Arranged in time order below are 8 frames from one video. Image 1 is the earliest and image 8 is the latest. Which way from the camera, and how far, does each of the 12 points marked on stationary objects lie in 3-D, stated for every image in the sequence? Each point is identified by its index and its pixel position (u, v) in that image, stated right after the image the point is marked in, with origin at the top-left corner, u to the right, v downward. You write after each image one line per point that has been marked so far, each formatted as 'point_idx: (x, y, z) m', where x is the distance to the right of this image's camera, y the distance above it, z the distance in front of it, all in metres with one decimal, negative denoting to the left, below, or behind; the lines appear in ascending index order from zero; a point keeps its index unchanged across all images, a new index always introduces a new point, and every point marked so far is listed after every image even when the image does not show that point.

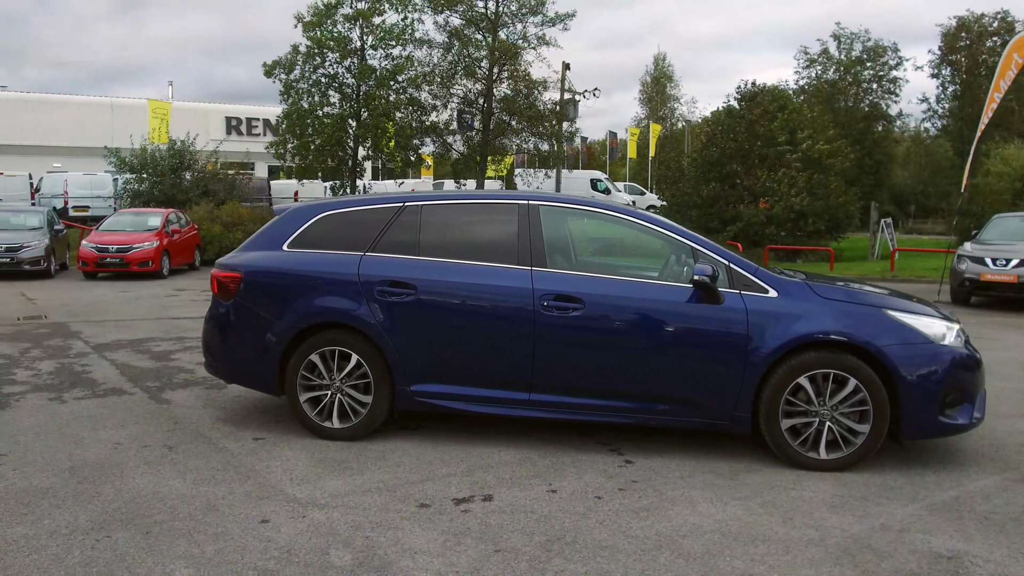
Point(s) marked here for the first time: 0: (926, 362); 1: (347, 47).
0: (+2.4, -0.4, +4.8) m
1: (-3.9, +5.7, +19.4) m
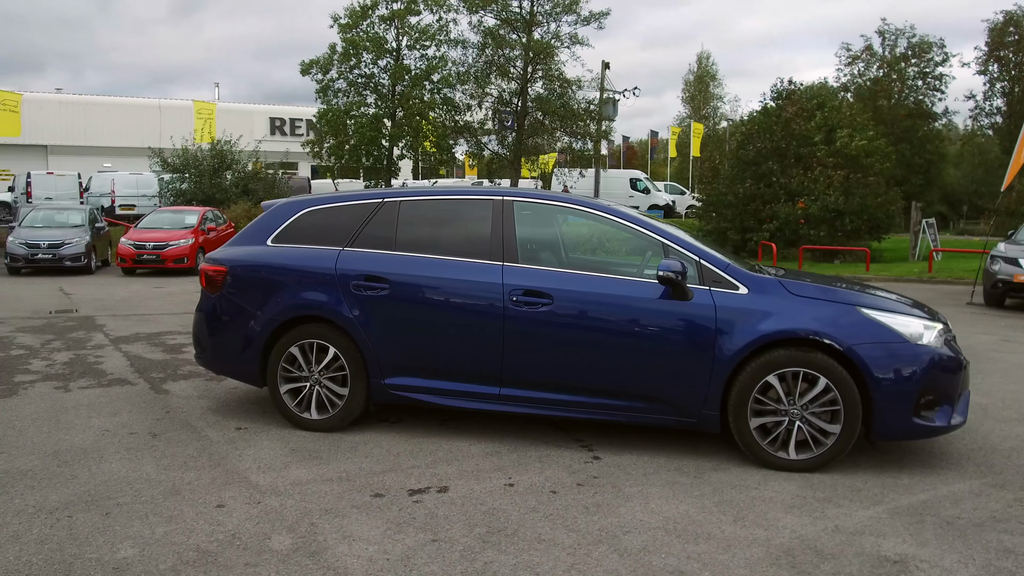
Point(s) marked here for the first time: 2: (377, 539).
0: (+2.2, -0.4, +4.7) m
1: (-3.1, +5.7, +19.7) m
2: (-0.6, -1.1, +3.7) m
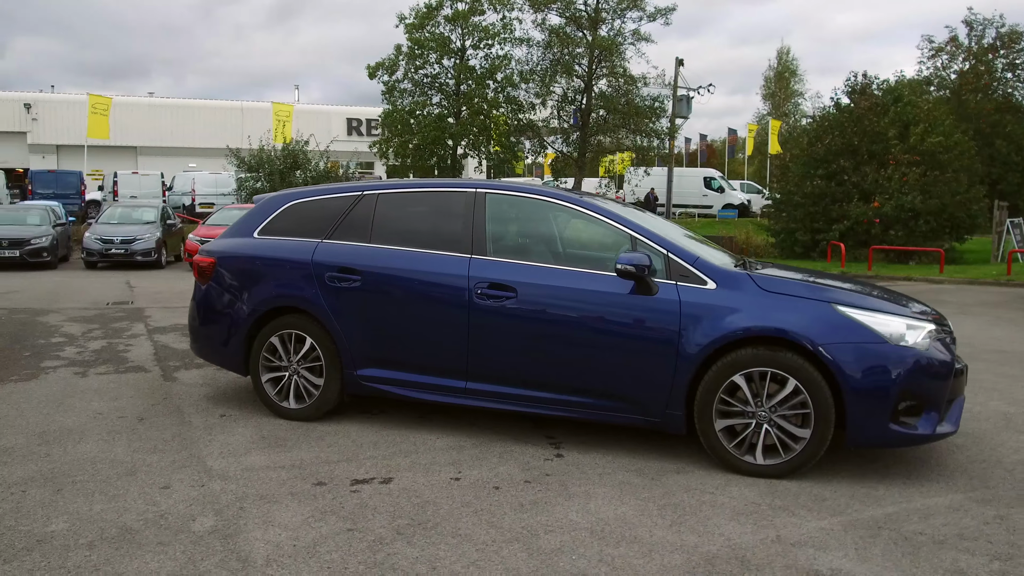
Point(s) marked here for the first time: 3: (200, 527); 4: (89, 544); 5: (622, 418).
0: (+1.9, -0.4, +4.4) m
1: (-1.5, +5.8, +19.9) m
2: (-1.0, -1.1, +3.7) m
3: (-1.4, -1.1, +3.7) m
4: (-1.8, -1.1, +3.5) m
5: (+0.6, -0.8, +4.9) m
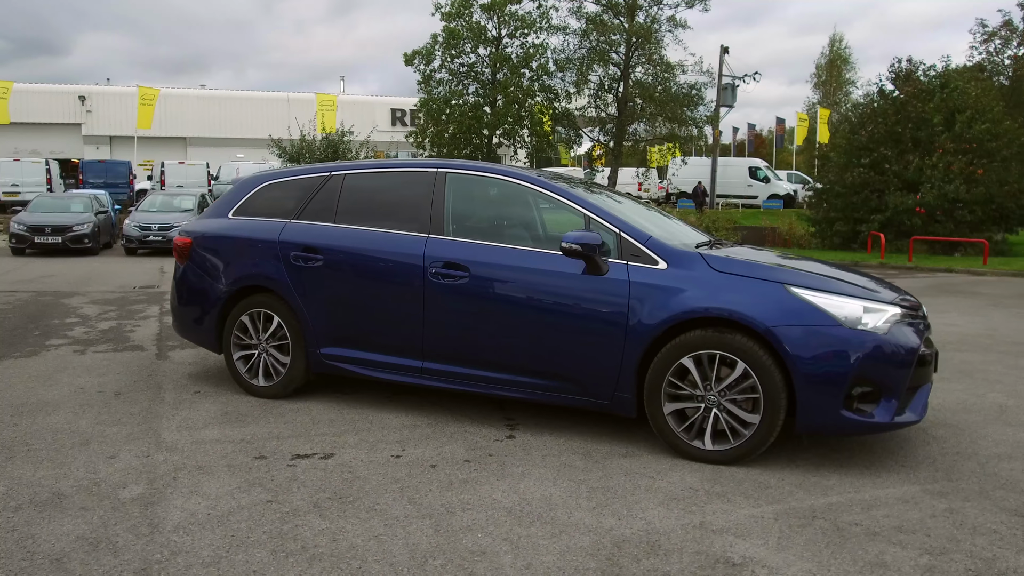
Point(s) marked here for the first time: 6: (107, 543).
0: (+1.6, -0.3, +4.2) m
1: (-0.7, +6.0, +19.9) m
2: (-1.3, -0.9, +3.7) m
3: (-1.8, -0.9, +3.8) m
4: (-2.2, -1.0, +3.6) m
5: (+0.4, -0.6, +4.8) m
6: (-1.6, -1.0, +3.3) m
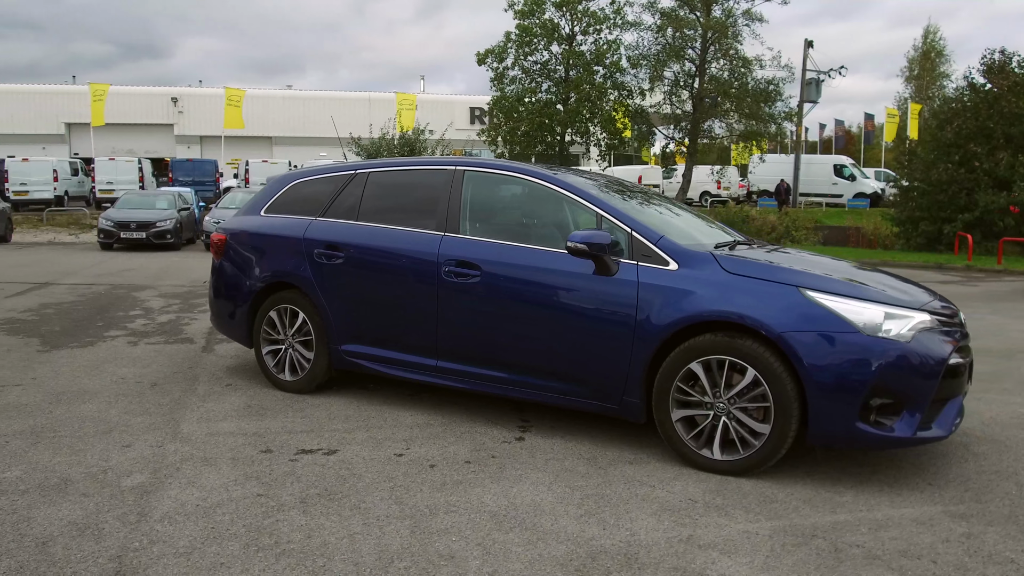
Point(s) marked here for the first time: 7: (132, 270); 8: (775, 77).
0: (+1.6, -0.3, +4.0) m
1: (+1.0, +6.0, +19.8) m
2: (-1.4, -0.9, +3.8) m
3: (-1.8, -0.9, +3.9) m
4: (-2.2, -0.9, +3.8) m
5: (+0.4, -0.7, +4.7) m
6: (-1.7, -1.0, +3.4) m
7: (-6.0, +0.3, +13.1) m
8: (+6.1, +4.8, +19.1) m
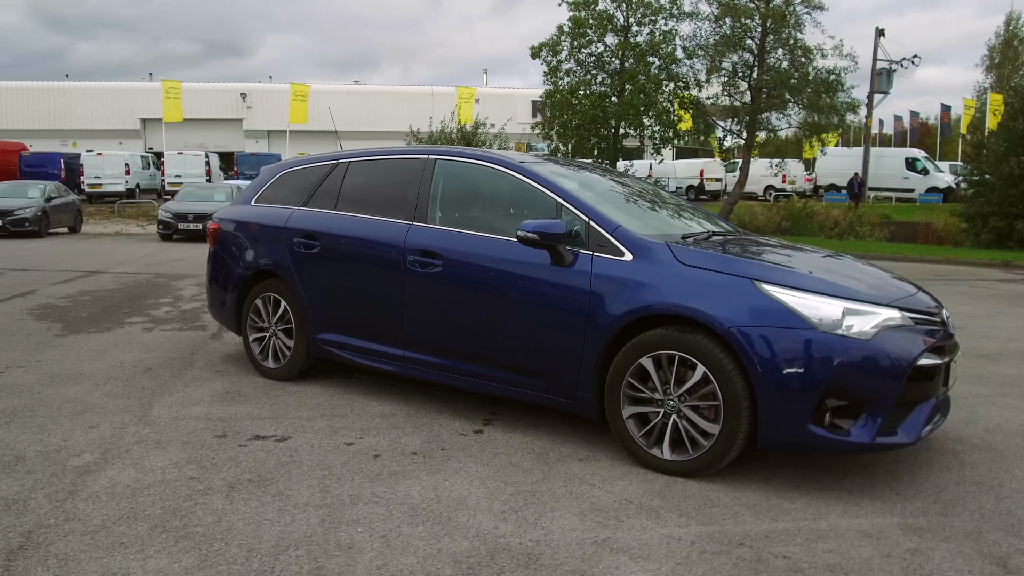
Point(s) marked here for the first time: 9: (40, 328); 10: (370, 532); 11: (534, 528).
0: (+1.3, -0.3, +3.8) m
1: (+2.3, +6.2, +19.5) m
2: (-1.7, -0.9, +3.9) m
3: (-2.1, -0.8, +4.0) m
4: (-2.6, -0.9, +4.0) m
5: (+0.2, -0.6, +4.6) m
6: (-2.1, -0.9, +3.5) m
7: (-5.4, +0.5, +13.6) m
8: (+7.3, +4.9, +18.3) m
9: (-4.2, -0.4, +7.3) m
10: (-0.6, -1.0, +3.3) m
11: (+0.1, -1.0, +3.4) m
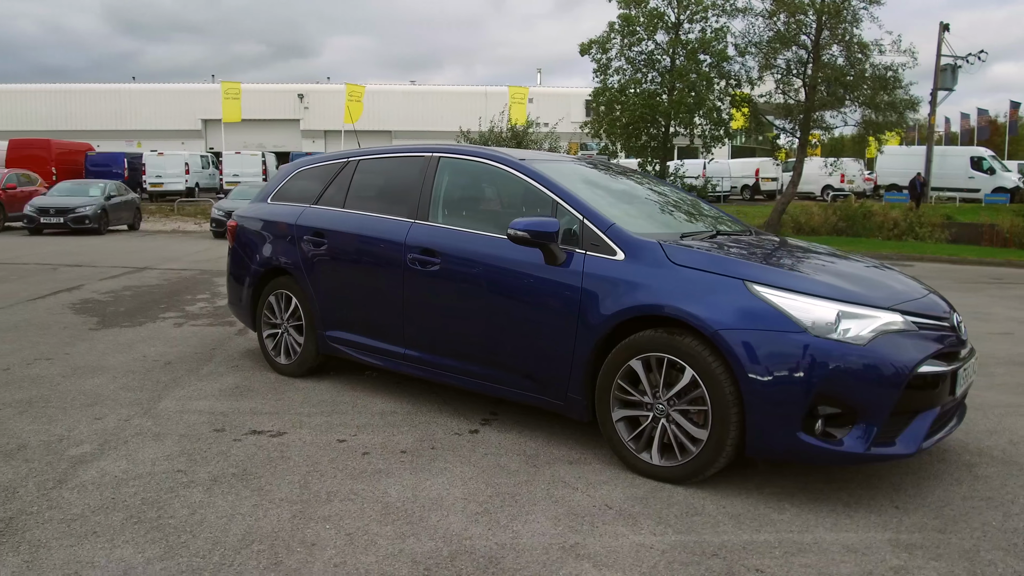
0: (+1.2, -0.3, +3.6) m
1: (+3.5, +6.1, +19.2) m
2: (-1.8, -0.8, +4.0) m
3: (-2.2, -0.8, +4.1) m
4: (-2.6, -0.8, +4.1) m
5: (+0.1, -0.6, +4.5) m
6: (-2.2, -0.9, +3.6) m
7: (-4.7, +0.5, +13.9) m
8: (+8.3, +4.8, +17.7) m
9: (-4.0, -0.3, +7.6) m
10: (-0.7, -1.0, +3.3) m
11: (0.0, -1.0, +3.3) m
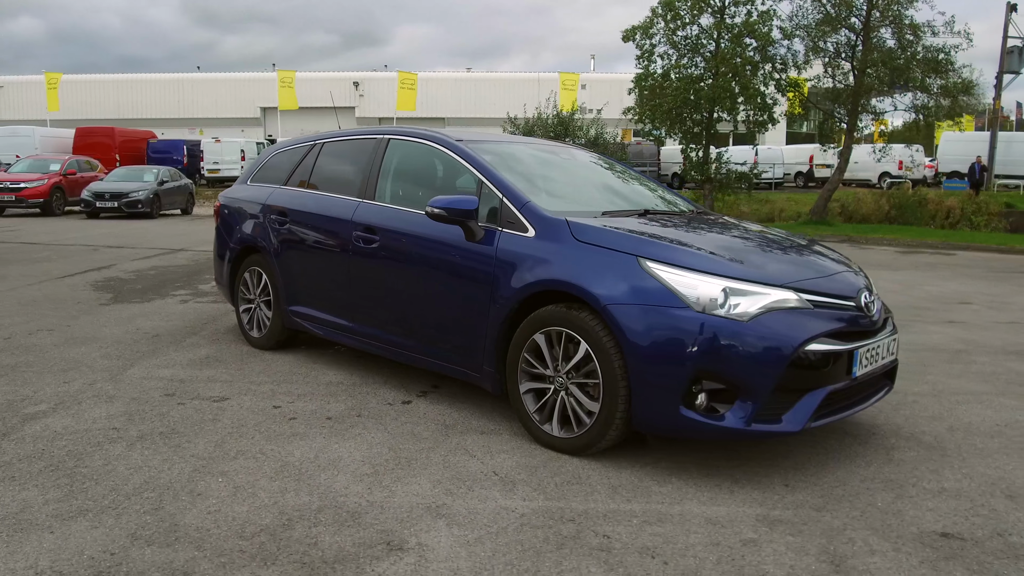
0: (+0.7, -0.2, +3.7) m
1: (+4.5, +6.4, +18.9) m
2: (-2.2, -0.7, +4.3) m
3: (-2.6, -0.7, +4.5) m
4: (-3.1, -0.7, +4.5) m
5: (-0.3, -0.5, +4.7) m
6: (-2.7, -0.7, +4.0) m
7: (-4.3, +0.9, +14.5) m
8: (+9.1, +5.0, +17.0) m
9: (-4.1, -0.1, +8.1) m
10: (-1.2, -0.8, +3.6) m
11: (-0.6, -0.9, +3.5) m
